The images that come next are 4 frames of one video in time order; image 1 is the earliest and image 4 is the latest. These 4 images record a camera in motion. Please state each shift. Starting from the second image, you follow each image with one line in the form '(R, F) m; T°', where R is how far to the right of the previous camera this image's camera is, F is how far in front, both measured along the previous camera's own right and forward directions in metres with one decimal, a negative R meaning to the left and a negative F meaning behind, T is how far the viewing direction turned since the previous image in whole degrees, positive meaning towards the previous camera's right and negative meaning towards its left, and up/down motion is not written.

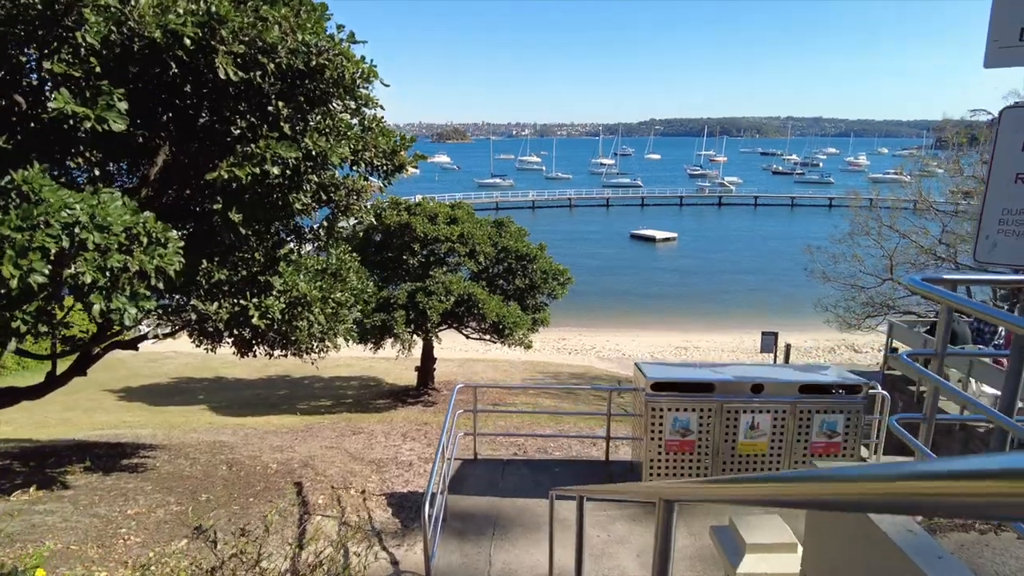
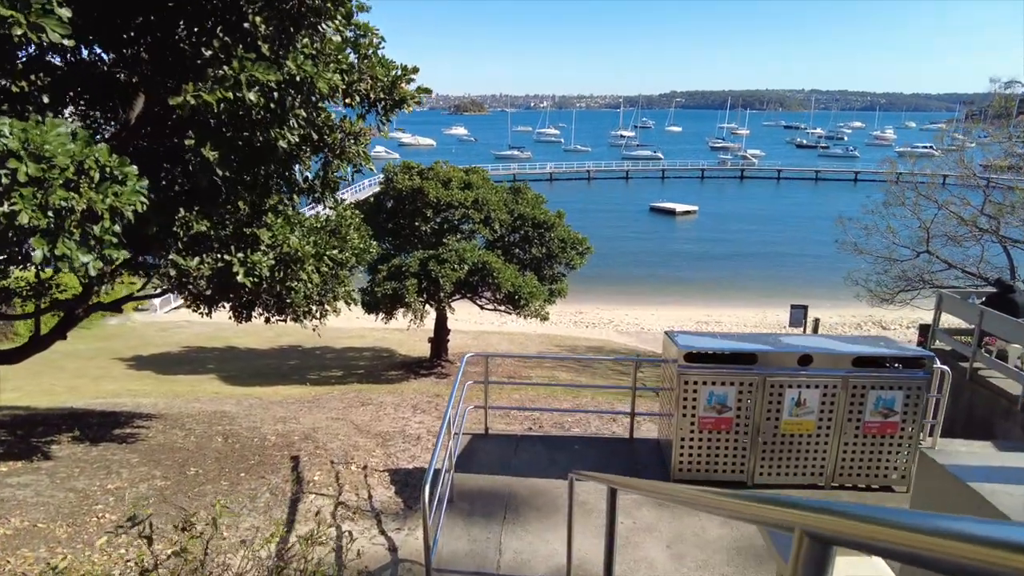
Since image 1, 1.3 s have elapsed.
(0.0, +0.7) m; -1°
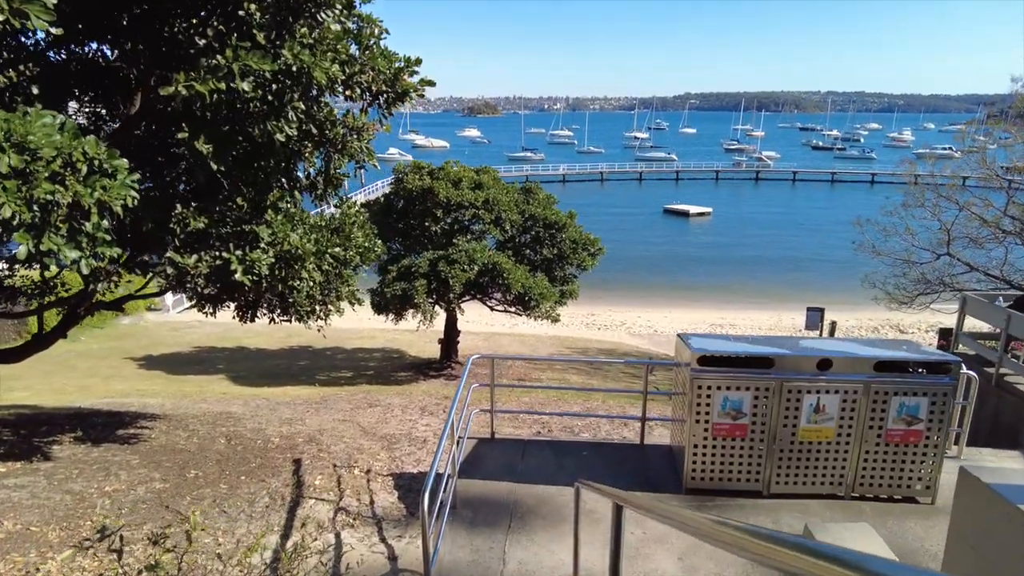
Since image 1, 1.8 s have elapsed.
(+0.1, +0.2) m; -1°
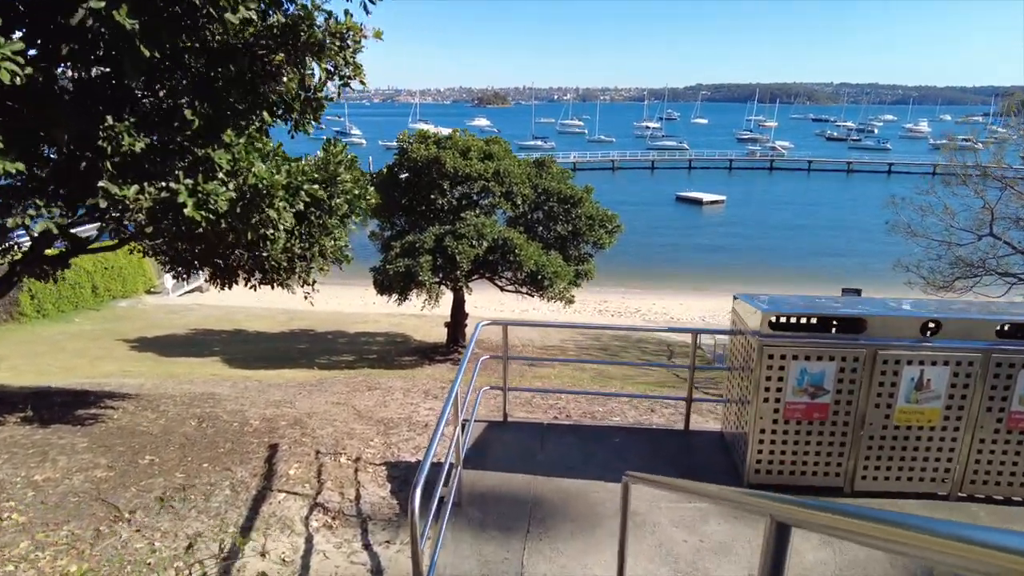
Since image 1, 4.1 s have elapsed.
(-0.1, +1.2) m; -1°
